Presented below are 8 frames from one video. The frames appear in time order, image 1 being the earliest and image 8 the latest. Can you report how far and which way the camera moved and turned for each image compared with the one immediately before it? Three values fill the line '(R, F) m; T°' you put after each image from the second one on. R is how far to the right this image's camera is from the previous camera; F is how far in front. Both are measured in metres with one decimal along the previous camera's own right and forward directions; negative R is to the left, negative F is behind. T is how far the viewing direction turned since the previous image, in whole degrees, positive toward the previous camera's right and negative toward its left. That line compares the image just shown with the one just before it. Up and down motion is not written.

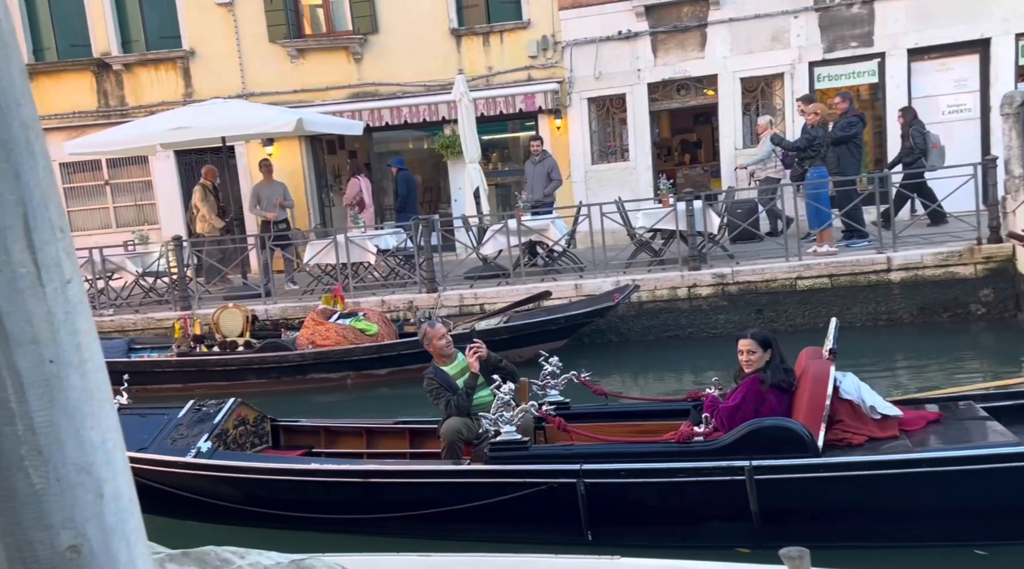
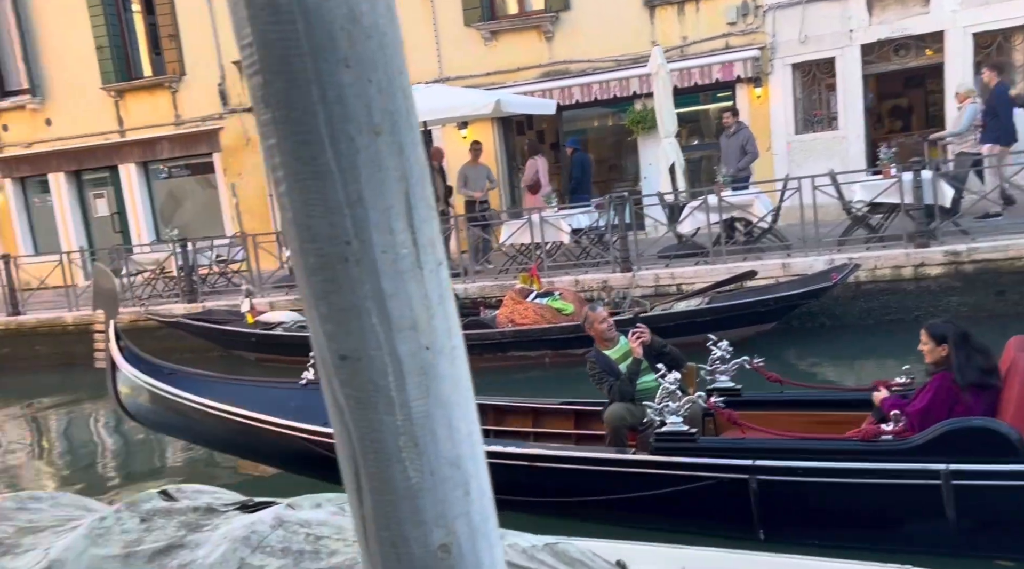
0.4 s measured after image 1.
(+0.6, +0.3) m; -14°
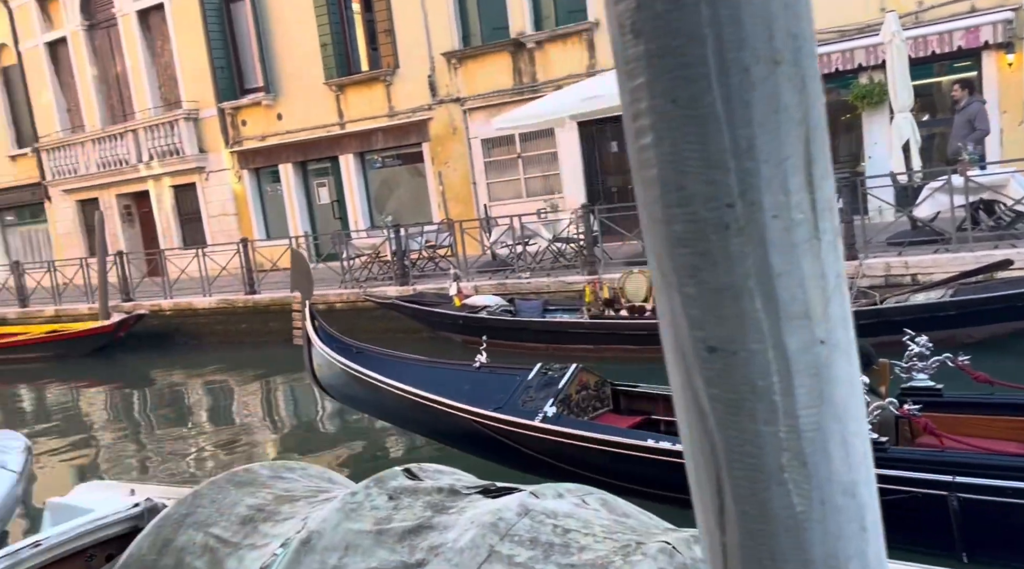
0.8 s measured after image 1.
(+0.3, +0.1) m; -14°
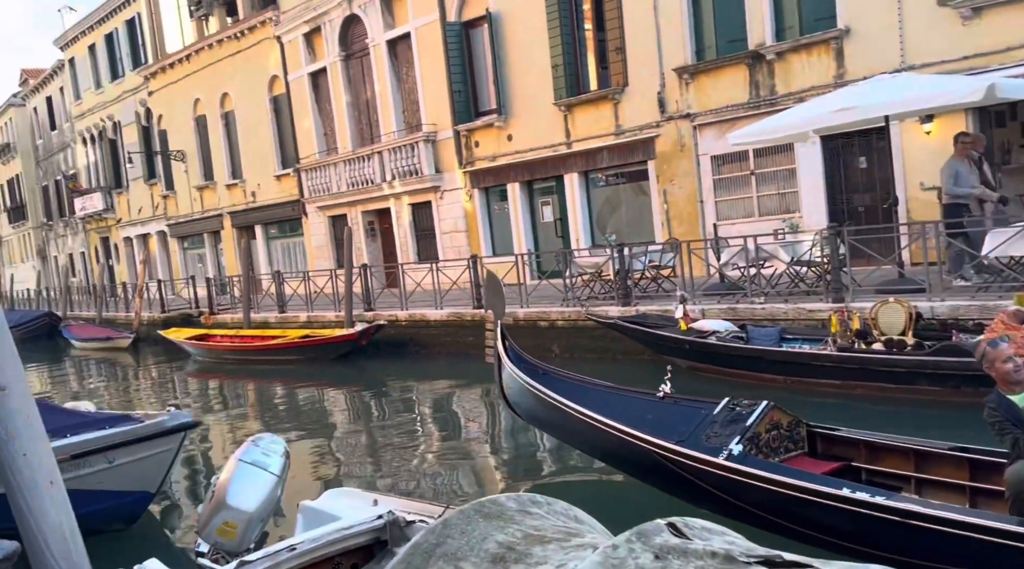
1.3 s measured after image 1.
(0.0, +0.2) m; -14°
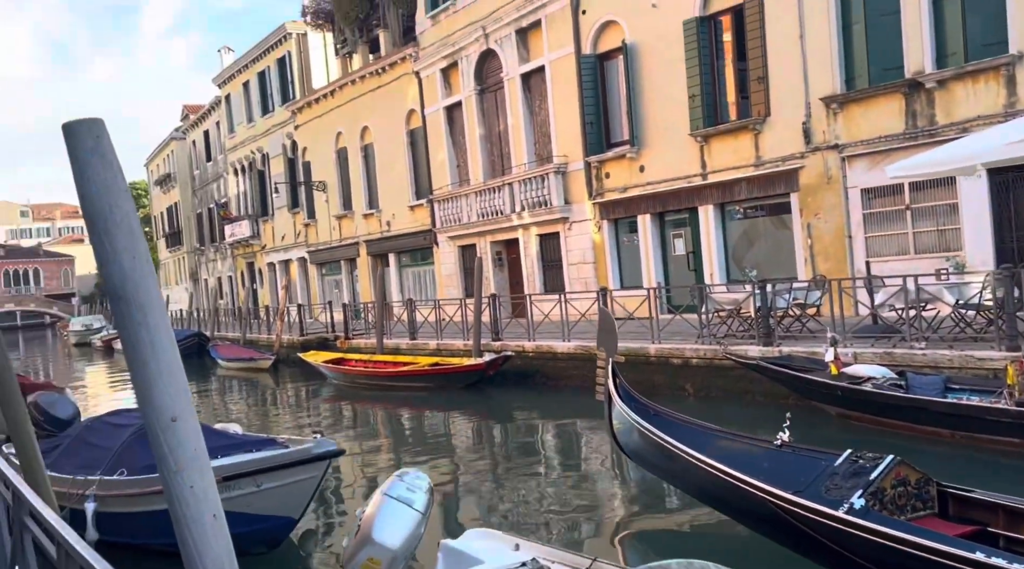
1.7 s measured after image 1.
(-0.1, +0.2) m; -8°
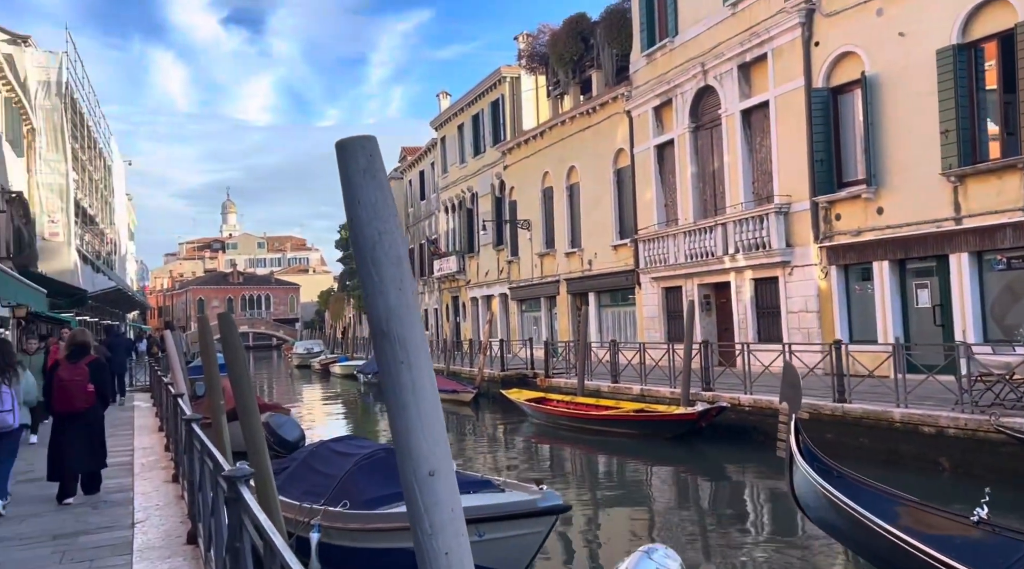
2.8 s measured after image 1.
(-0.4, +0.6) m; -12°
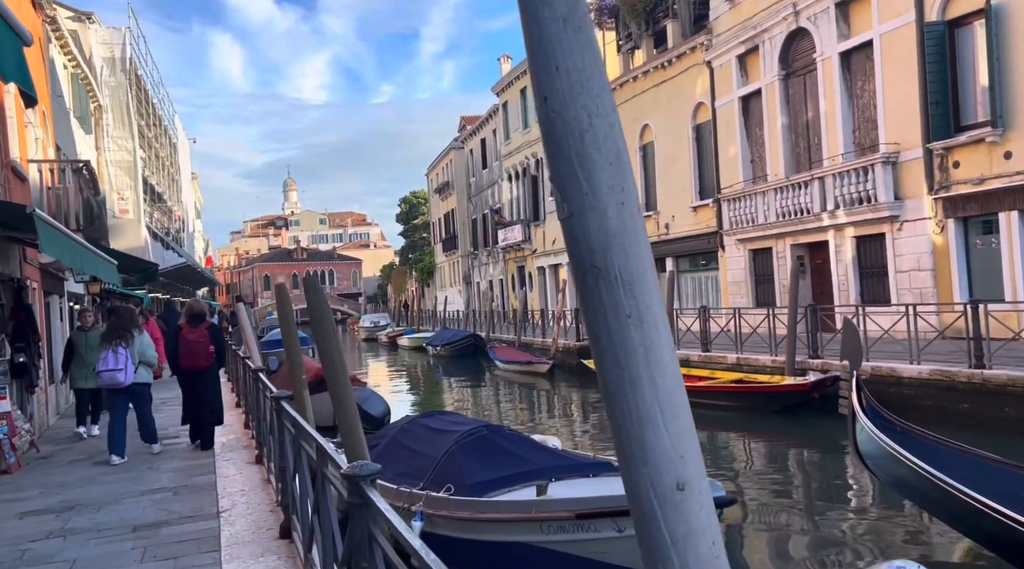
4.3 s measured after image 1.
(-0.5, +1.0) m; -3°
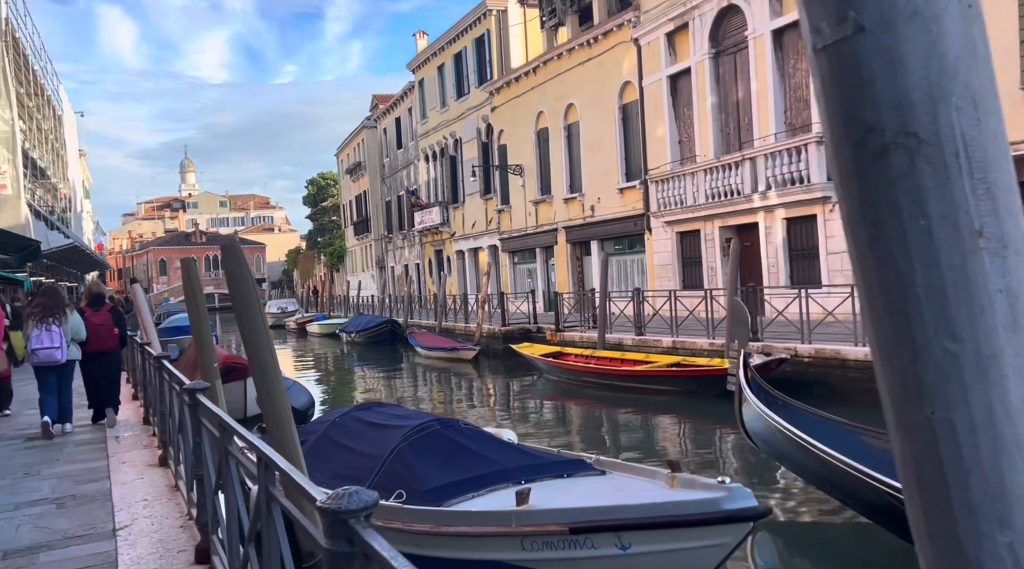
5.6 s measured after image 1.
(-0.3, +0.9) m; +6°
